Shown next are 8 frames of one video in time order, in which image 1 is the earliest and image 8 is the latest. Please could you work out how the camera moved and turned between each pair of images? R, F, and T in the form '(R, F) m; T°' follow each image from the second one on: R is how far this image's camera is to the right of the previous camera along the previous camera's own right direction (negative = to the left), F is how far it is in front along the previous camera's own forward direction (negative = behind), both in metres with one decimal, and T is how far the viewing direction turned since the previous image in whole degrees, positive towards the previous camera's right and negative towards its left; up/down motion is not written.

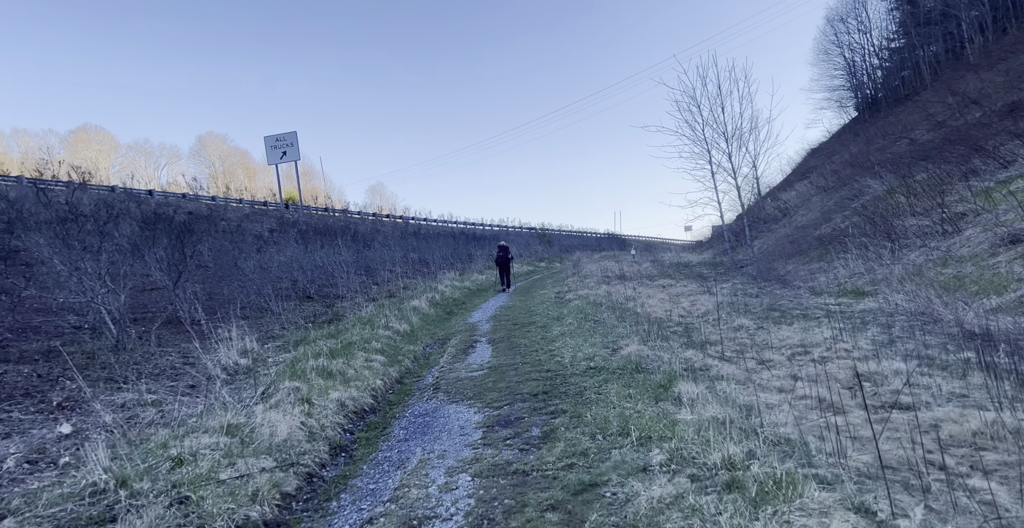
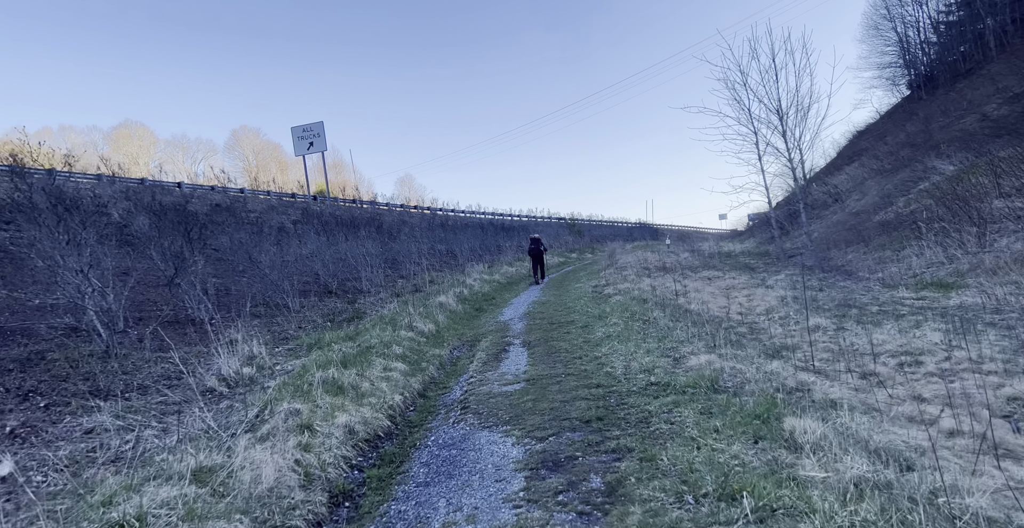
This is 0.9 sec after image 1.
(-0.2, +1.4) m; -3°
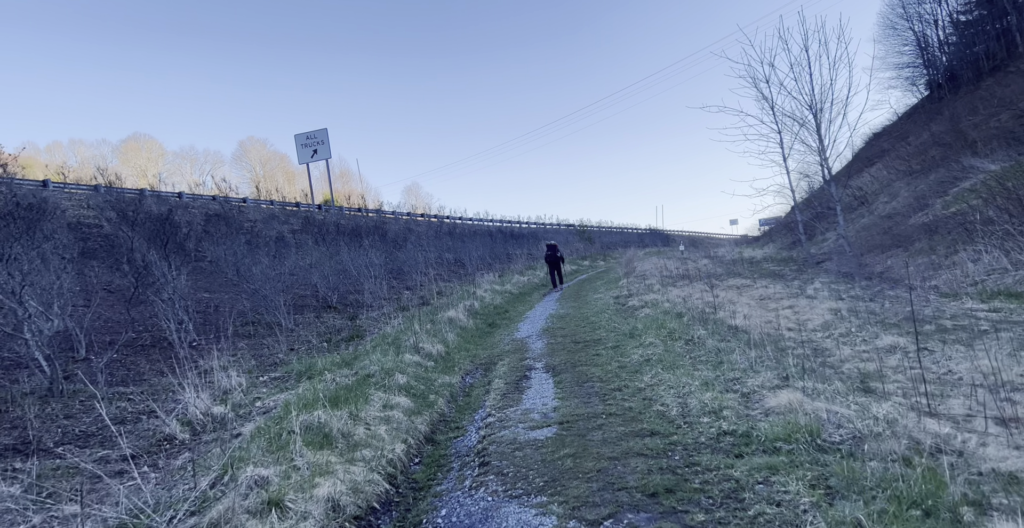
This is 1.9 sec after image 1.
(-0.2, +1.5) m; -1°
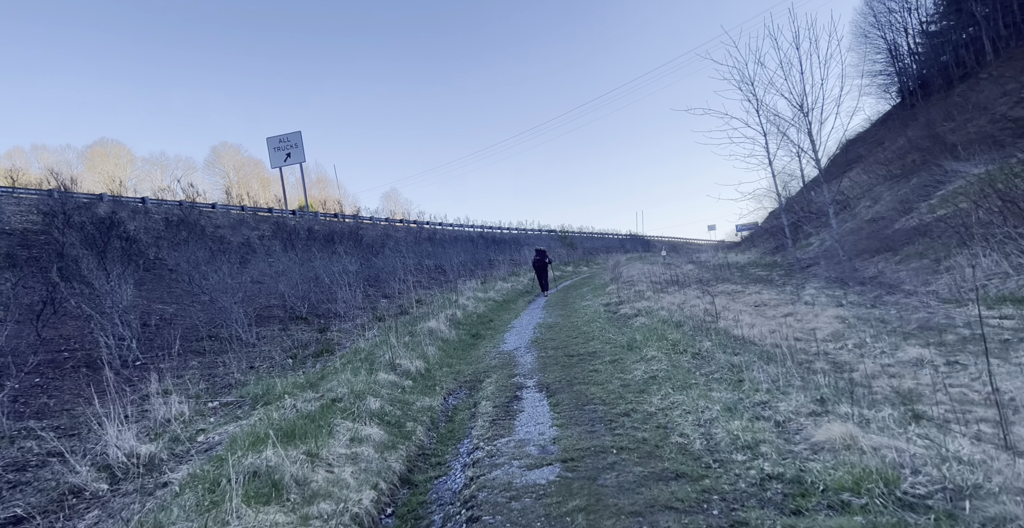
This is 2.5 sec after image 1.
(-0.1, +1.0) m; +2°
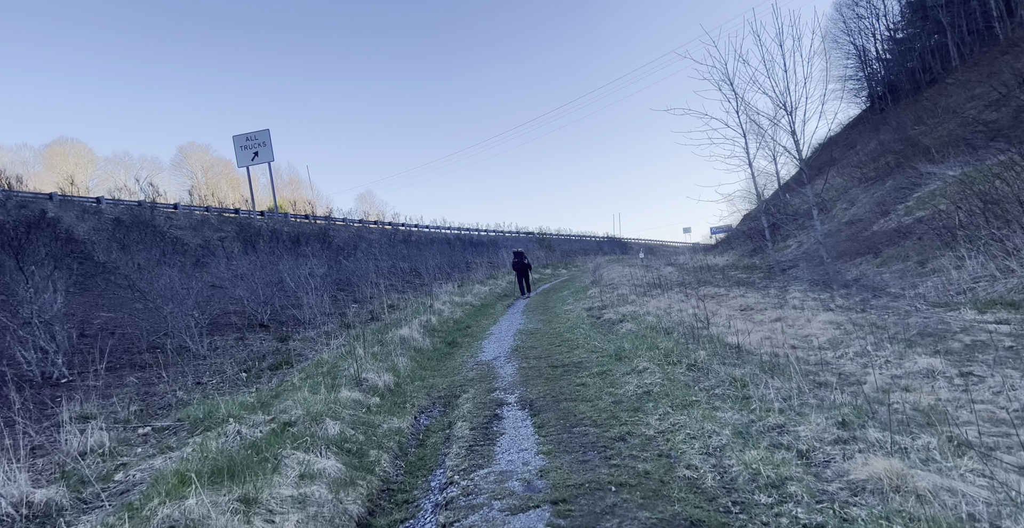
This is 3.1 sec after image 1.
(0.0, +0.8) m; +2°
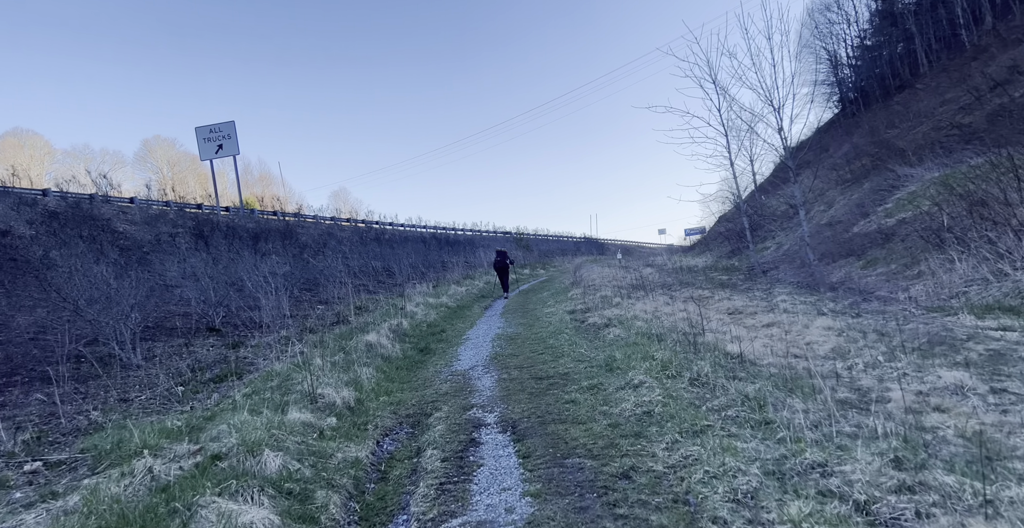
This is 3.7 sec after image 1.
(0.0, +1.0) m; +3°
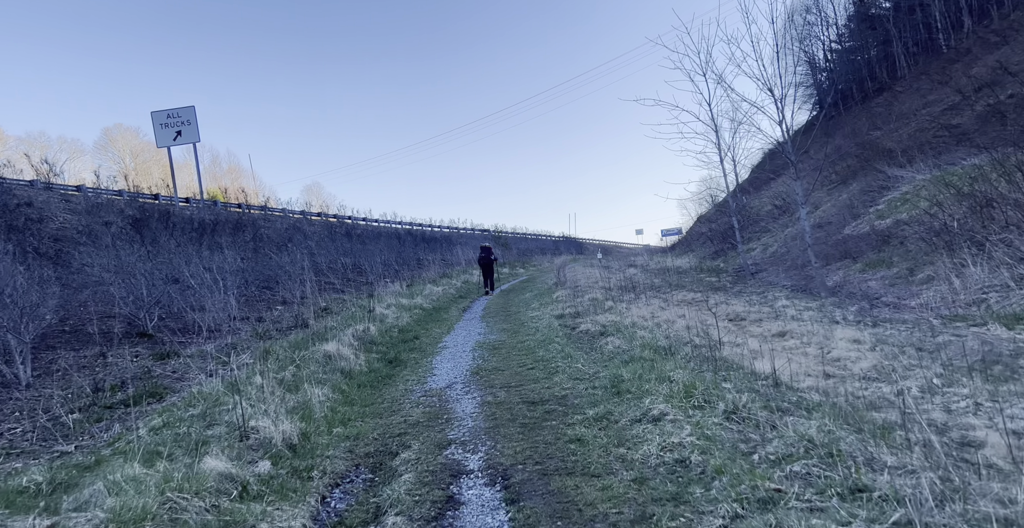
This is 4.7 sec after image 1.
(-0.1, +1.5) m; +2°
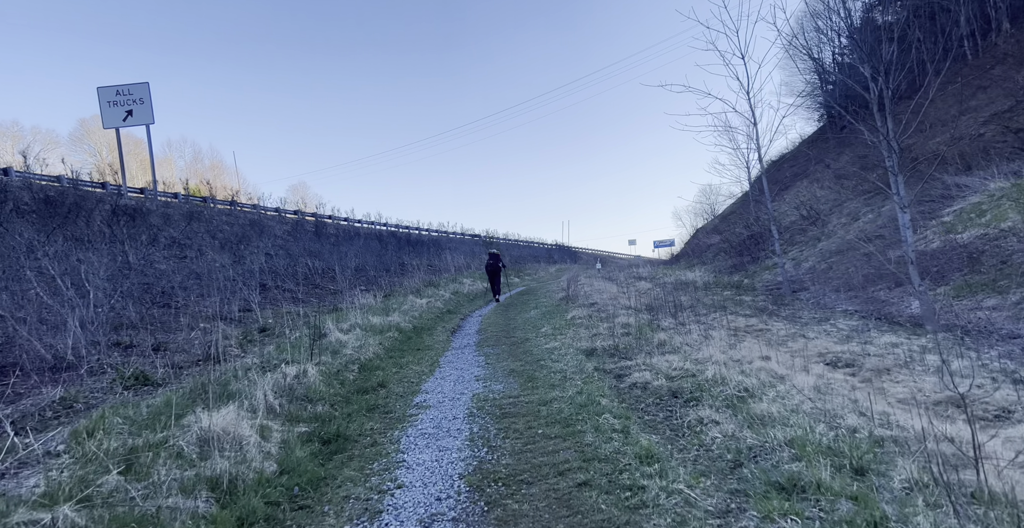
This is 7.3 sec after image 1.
(-0.5, +4.3) m; +1°
